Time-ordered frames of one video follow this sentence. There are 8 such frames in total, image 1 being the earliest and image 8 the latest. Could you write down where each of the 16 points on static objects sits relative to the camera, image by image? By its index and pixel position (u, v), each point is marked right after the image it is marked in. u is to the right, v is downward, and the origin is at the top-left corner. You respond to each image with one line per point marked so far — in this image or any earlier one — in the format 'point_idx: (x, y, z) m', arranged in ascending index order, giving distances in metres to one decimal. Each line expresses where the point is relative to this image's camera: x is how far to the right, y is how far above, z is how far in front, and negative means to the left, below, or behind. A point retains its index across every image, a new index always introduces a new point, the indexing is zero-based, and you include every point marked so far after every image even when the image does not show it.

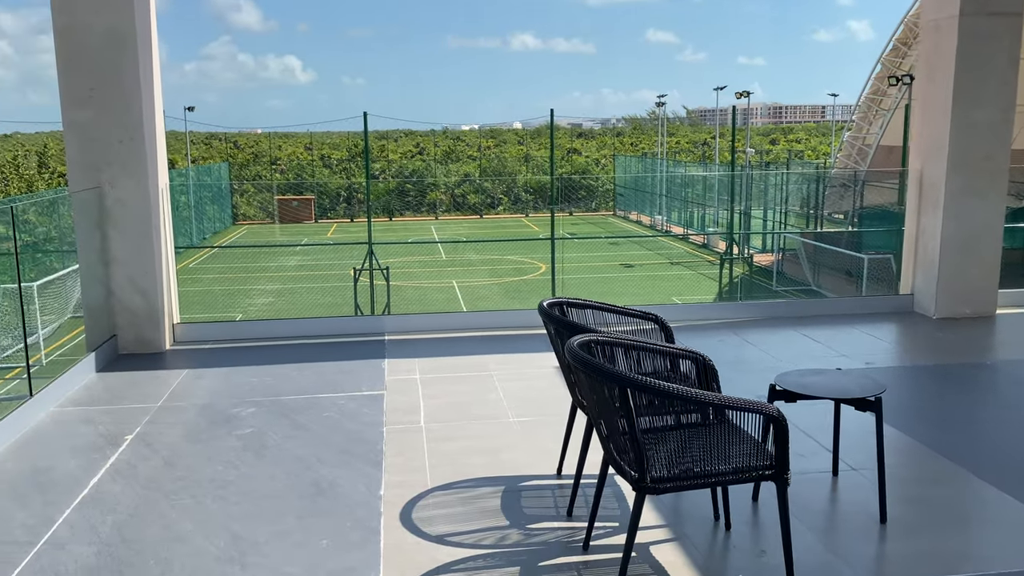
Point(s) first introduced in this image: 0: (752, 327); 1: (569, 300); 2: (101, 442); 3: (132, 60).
0: (+2.0, -0.3, +7.4) m
1: (+0.3, -0.1, +4.0) m
2: (-2.2, -0.8, +4.7) m
3: (-2.7, +1.6, +6.2) m
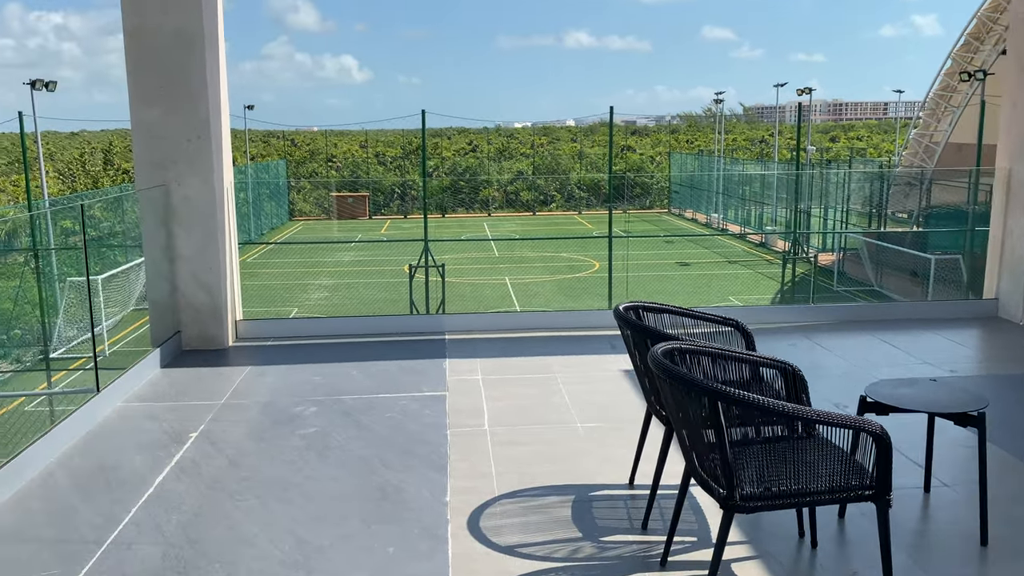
0: (+2.6, -0.4, +7.1) m
1: (+0.6, -0.1, +3.9) m
2: (-1.9, -0.8, +4.7) m
3: (-2.2, +1.6, +6.2) m
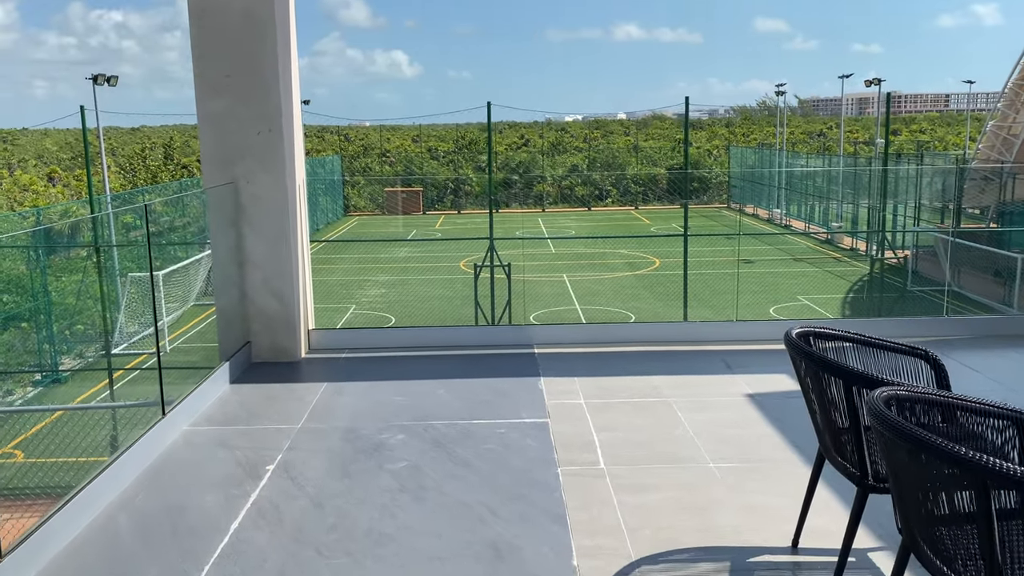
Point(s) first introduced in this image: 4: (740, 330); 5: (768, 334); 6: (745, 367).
0: (+3.3, -0.4, +6.3) m
1: (+1.1, -0.2, +3.2) m
2: (-1.3, -0.9, +4.1) m
3: (-1.6, +1.6, +5.7) m
4: (+1.7, -0.3, +6.4) m
5: (+1.9, -0.4, +6.5) m
6: (+1.5, -0.5, +5.7) m
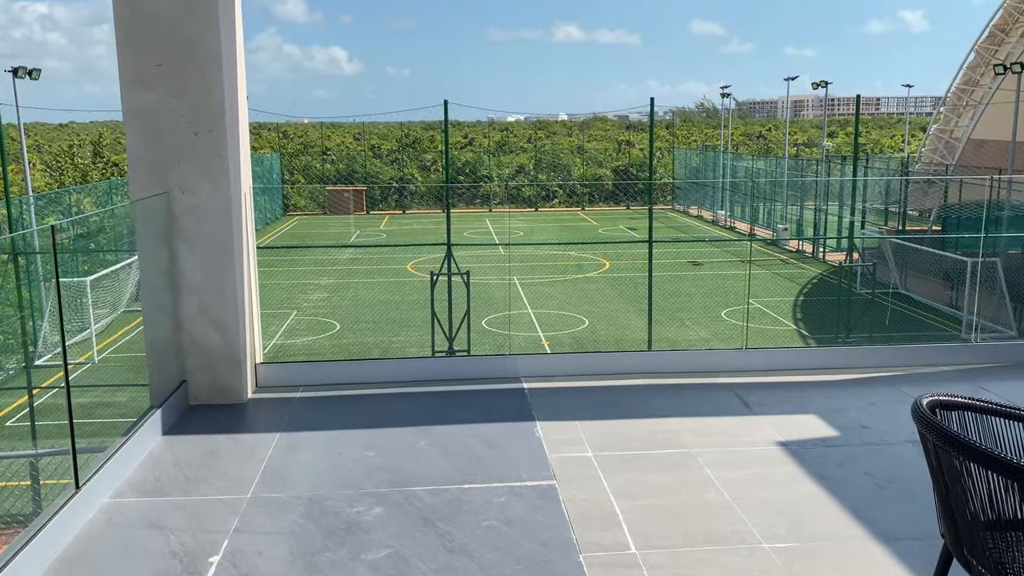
0: (+3.1, -0.6, +5.7) m
1: (+1.2, -0.3, +2.4) m
2: (-1.3, -1.0, +3.2) m
3: (-1.7, +1.4, +4.8) m
4: (+1.6, -0.5, +5.7) m
5: (+1.8, -0.5, +5.8) m
6: (+1.5, -0.7, +5.0) m
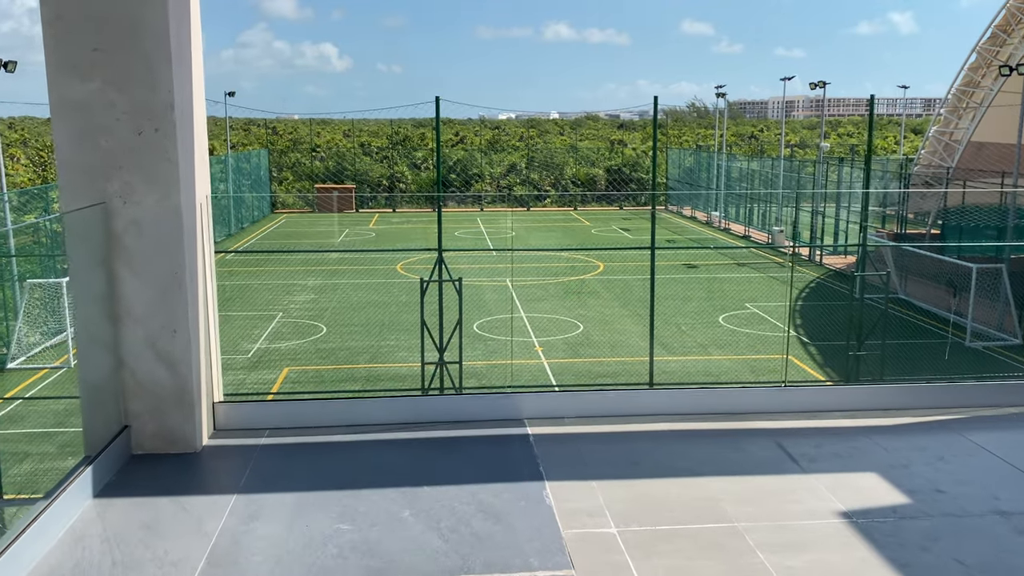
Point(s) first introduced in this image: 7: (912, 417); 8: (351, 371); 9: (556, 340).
0: (+3.1, -0.7, +5.0) m
1: (+1.3, -0.5, +1.7) m
2: (-1.2, -1.2, +2.4) m
3: (-1.6, +1.3, +4.0) m
4: (+1.6, -0.6, +5.0) m
5: (+1.8, -0.7, +5.0) m
6: (+1.5, -0.8, +4.3) m
7: (+2.3, -0.7, +4.9) m
8: (-2.1, -1.0, +11.3) m
9: (+0.7, -0.8, +13.5) m
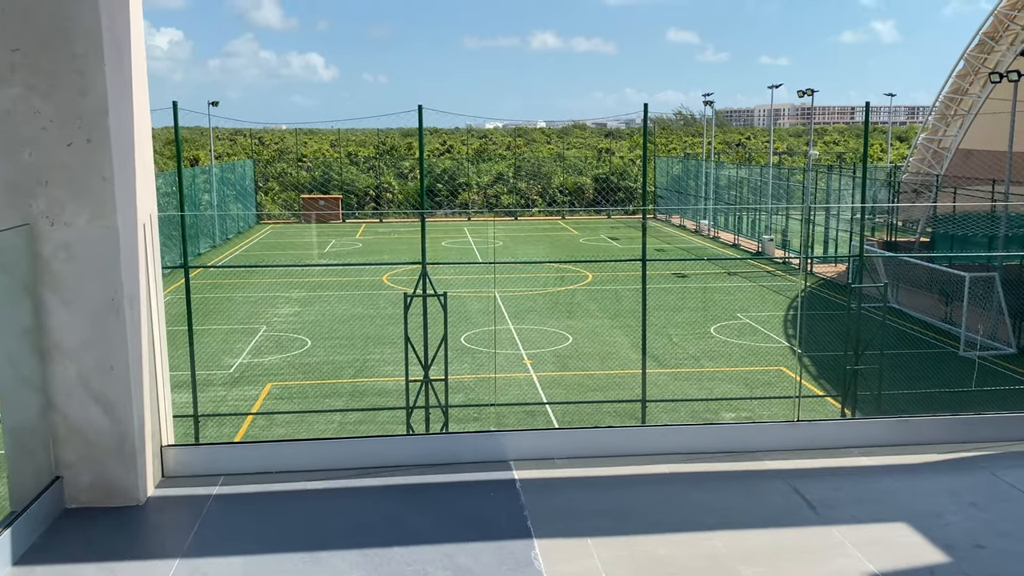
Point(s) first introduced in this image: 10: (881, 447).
0: (+3.1, -0.9, +4.5) m
1: (+1.2, -0.6, +1.2) m
2: (-1.3, -1.3, +1.9) m
3: (-1.7, +1.1, +3.5) m
4: (+1.5, -0.8, +4.5) m
5: (+1.7, -0.8, +4.6) m
6: (+1.4, -1.0, +3.8) m
7: (+2.2, -0.9, +4.5) m
8: (-2.2, -1.2, +10.8) m
9: (+0.5, -1.0, +13.0) m
10: (+2.0, -0.8, +4.6) m
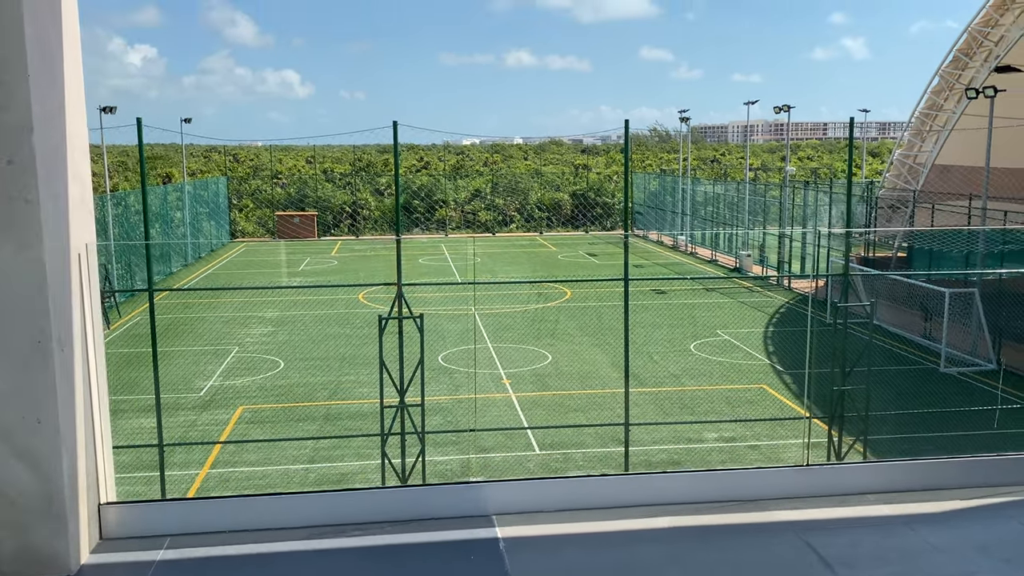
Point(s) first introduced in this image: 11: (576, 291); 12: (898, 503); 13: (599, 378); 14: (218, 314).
0: (+3.0, -1.0, +4.2) m
1: (+1.2, -0.7, +0.8) m
2: (-1.3, -1.4, +1.5) m
3: (-1.8, +1.0, +3.1) m
4: (+1.4, -0.9, +4.1) m
5: (+1.6, -1.0, +4.2) m
6: (+1.3, -1.1, +3.4) m
7: (+2.1, -1.0, +4.1) m
8: (-2.5, -1.5, +10.3) m
9: (+0.2, -1.3, +12.6) m
10: (+1.9, -1.0, +4.2) m
11: (+1.4, -0.1, +19.0) m
12: (+1.8, -1.0, +4.1) m
13: (+1.3, -1.3, +12.3) m
14: (-5.6, -0.5, +16.3) m
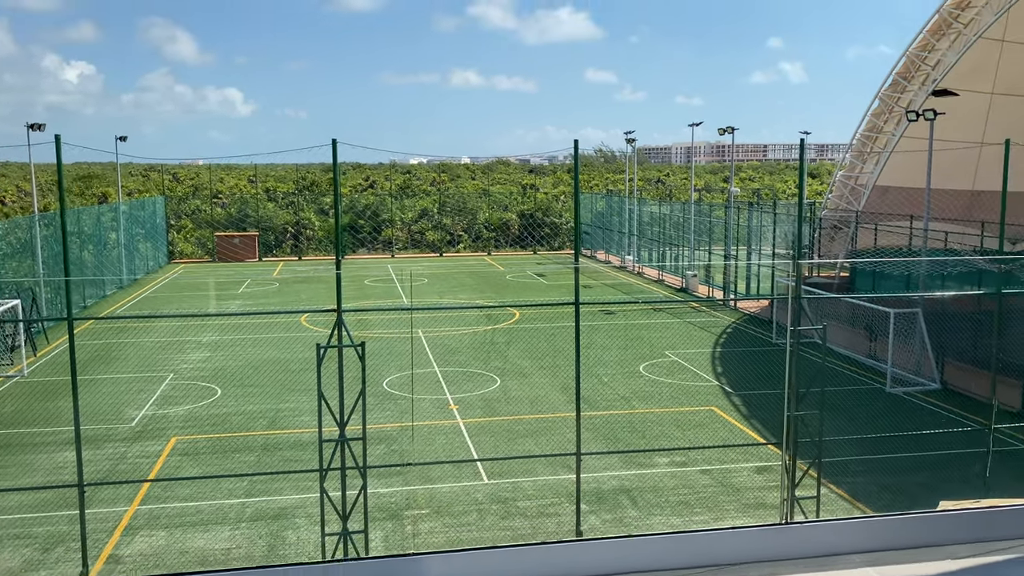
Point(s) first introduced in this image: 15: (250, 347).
0: (+2.8, -1.2, +3.8) m
1: (+1.2, -0.7, +0.4) m
2: (-1.3, -1.5, +0.9) m
3: (-1.9, +0.8, +2.5) m
4: (+1.2, -1.1, +3.7) m
5: (+1.4, -1.1, +3.8) m
6: (+1.2, -1.2, +3.0) m
7: (+1.9, -1.2, +3.7) m
8: (-3.1, -1.8, +9.6) m
9: (-0.5, -1.6, +12.0) m
10: (+1.6, -1.2, +3.8) m
11: (+0.3, -0.6, +18.5) m
12: (+1.6, -1.2, +3.7) m
13: (+0.5, -1.7, +11.8) m
14: (-6.6, -1.0, +15.4) m
15: (-4.6, -1.2, +15.1) m
